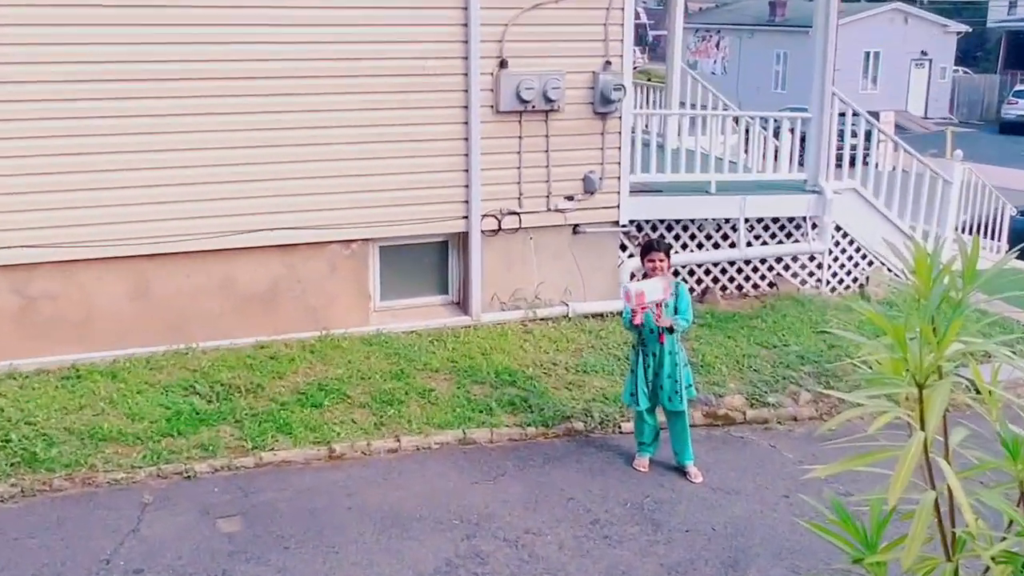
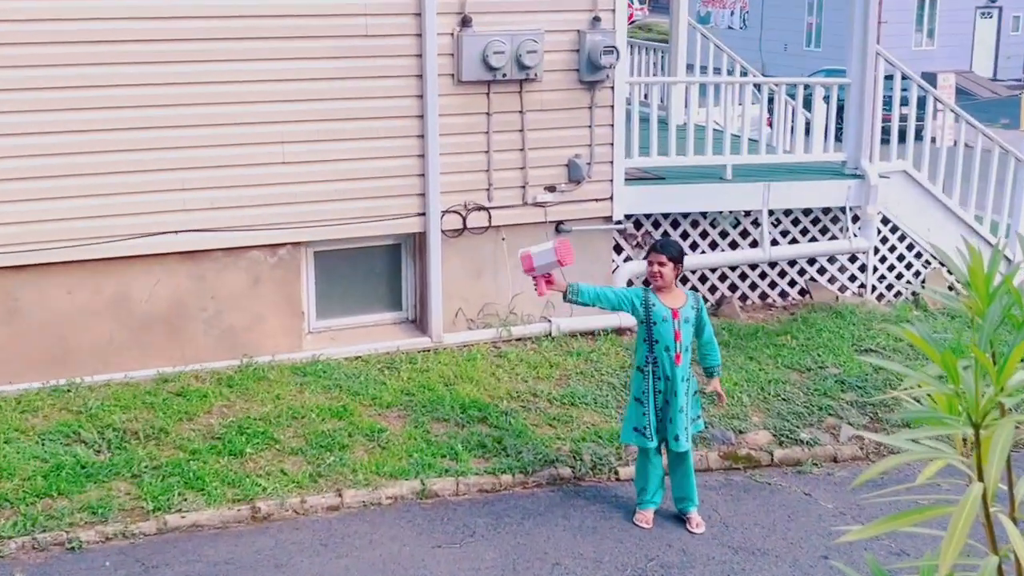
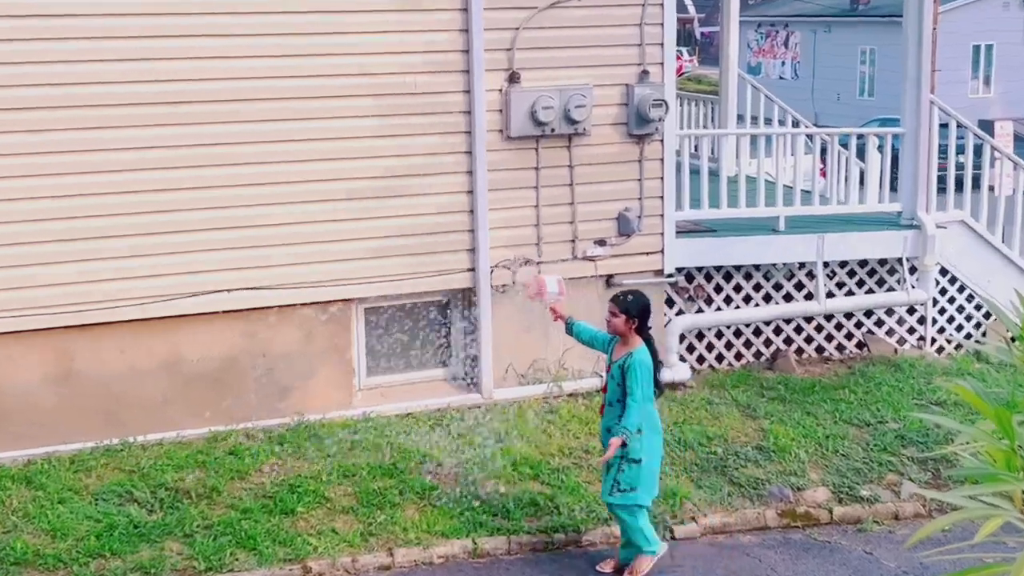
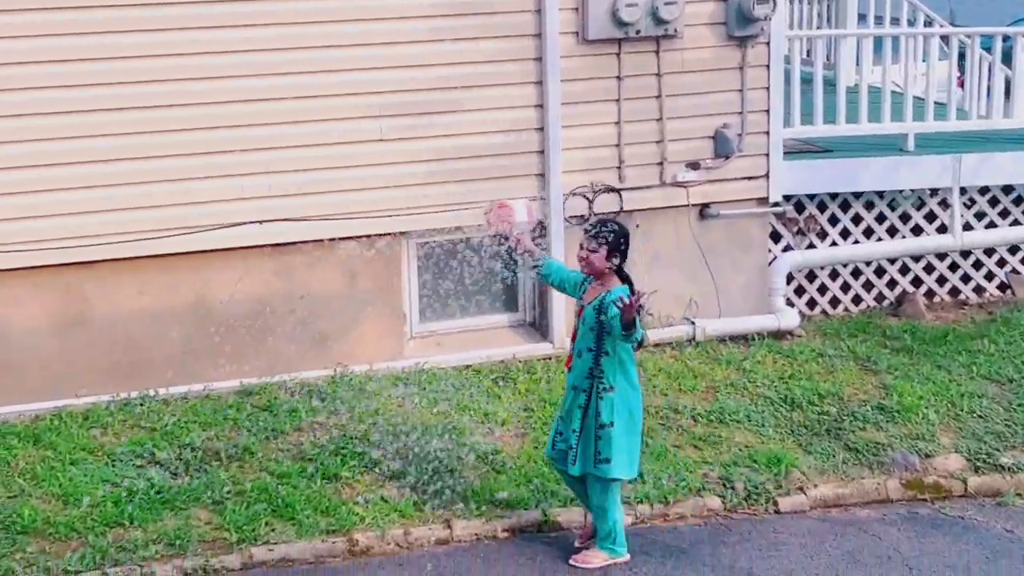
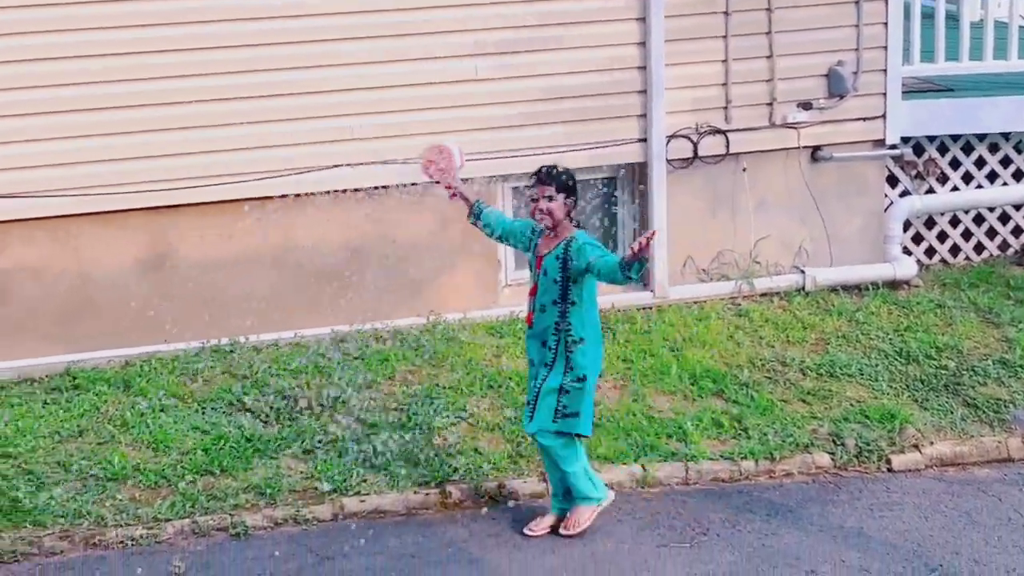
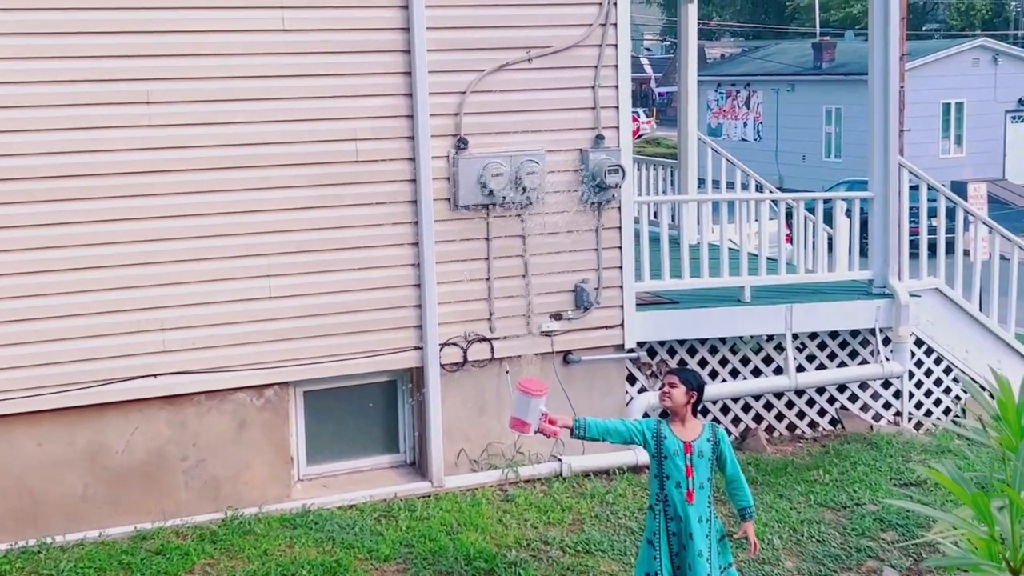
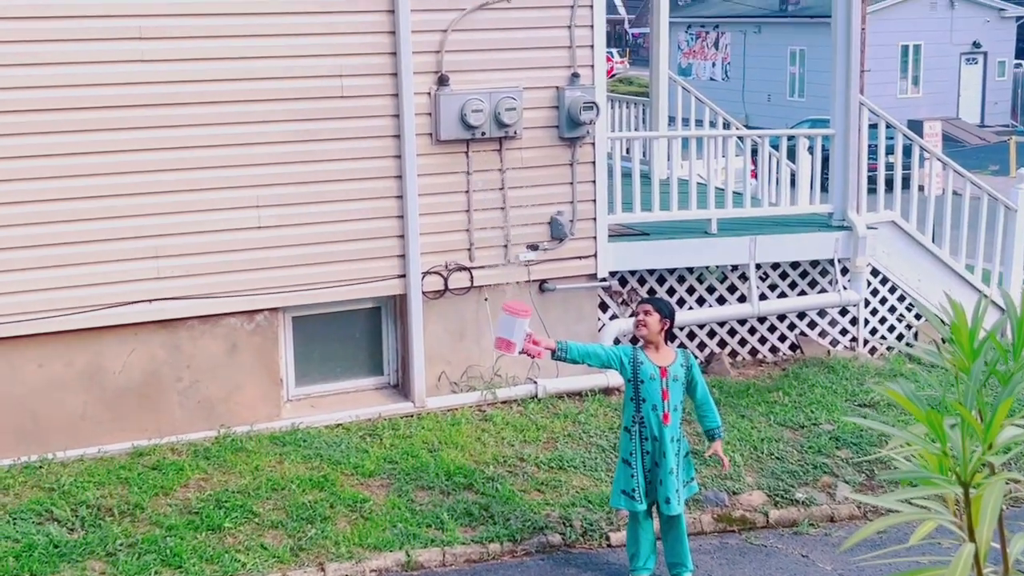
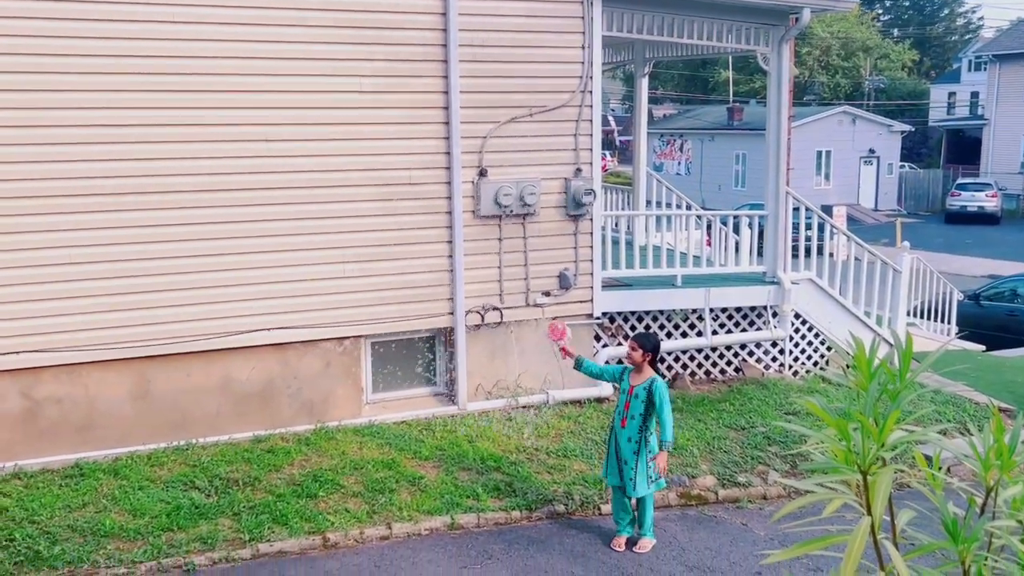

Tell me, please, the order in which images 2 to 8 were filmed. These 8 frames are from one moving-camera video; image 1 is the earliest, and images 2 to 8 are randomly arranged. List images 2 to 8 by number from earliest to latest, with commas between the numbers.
2, 7, 6, 8, 3, 4, 5
